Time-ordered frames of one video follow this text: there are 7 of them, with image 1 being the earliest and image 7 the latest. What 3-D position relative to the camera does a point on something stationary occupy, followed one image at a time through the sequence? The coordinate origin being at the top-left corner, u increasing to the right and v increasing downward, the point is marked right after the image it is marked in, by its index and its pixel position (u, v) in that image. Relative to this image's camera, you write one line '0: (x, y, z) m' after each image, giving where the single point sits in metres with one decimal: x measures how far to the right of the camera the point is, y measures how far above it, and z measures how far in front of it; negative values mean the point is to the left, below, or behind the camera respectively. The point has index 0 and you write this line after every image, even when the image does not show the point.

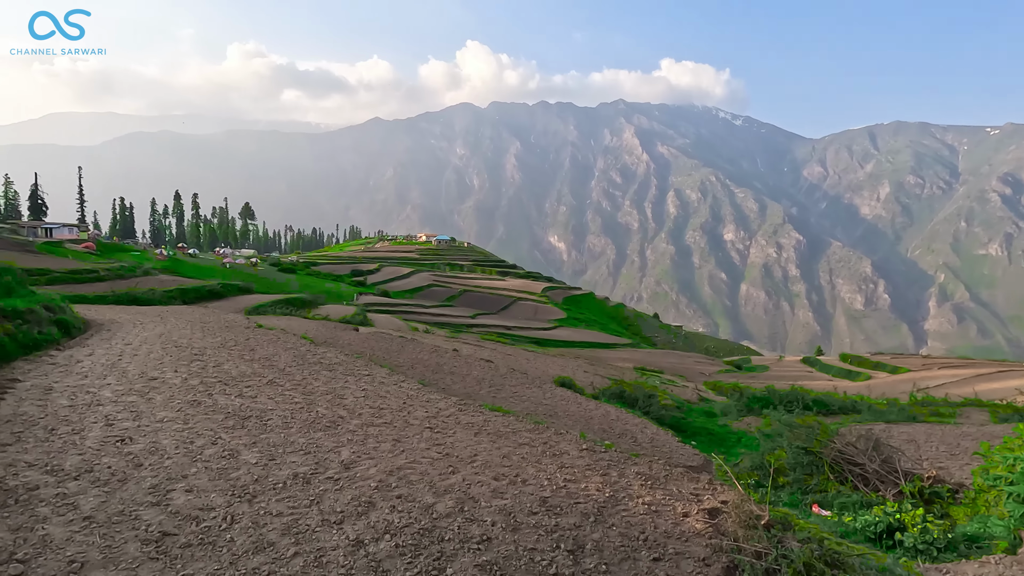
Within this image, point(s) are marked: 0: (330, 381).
0: (-4.0, -2.0, +11.1) m
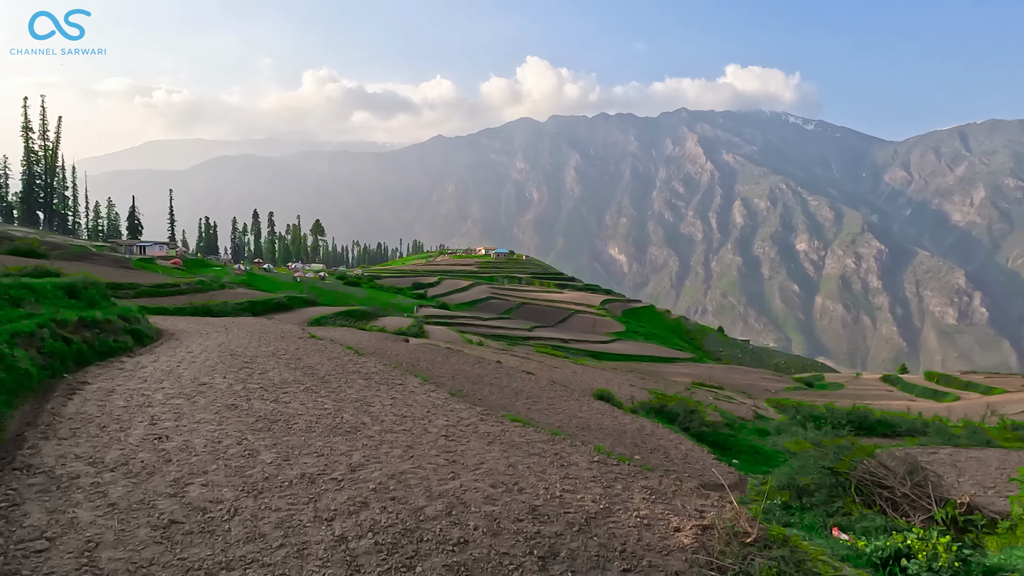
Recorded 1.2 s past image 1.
0: (-3.4, -2.3, +11.6) m
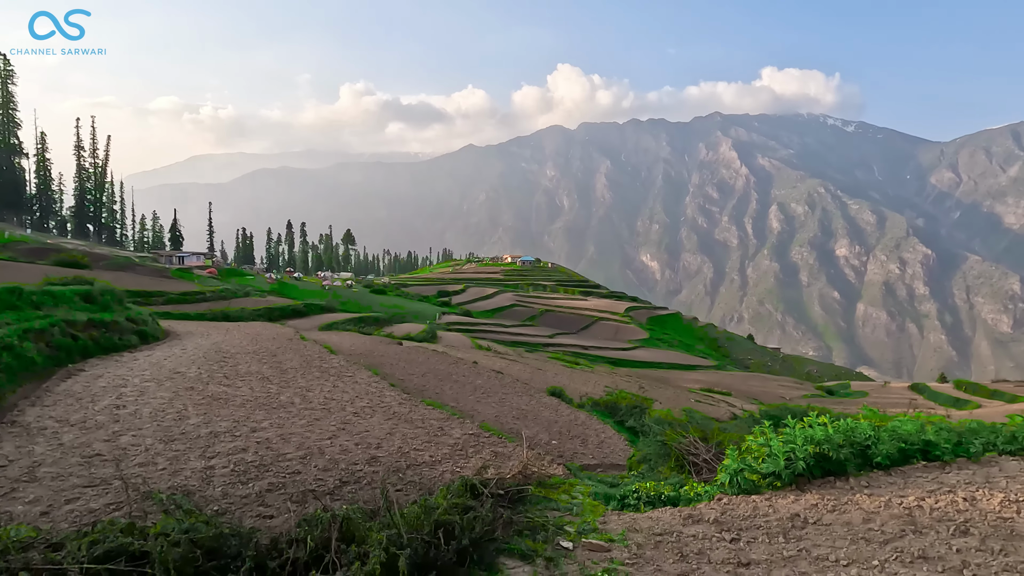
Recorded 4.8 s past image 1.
0: (-5.3, -2.4, +13.6) m
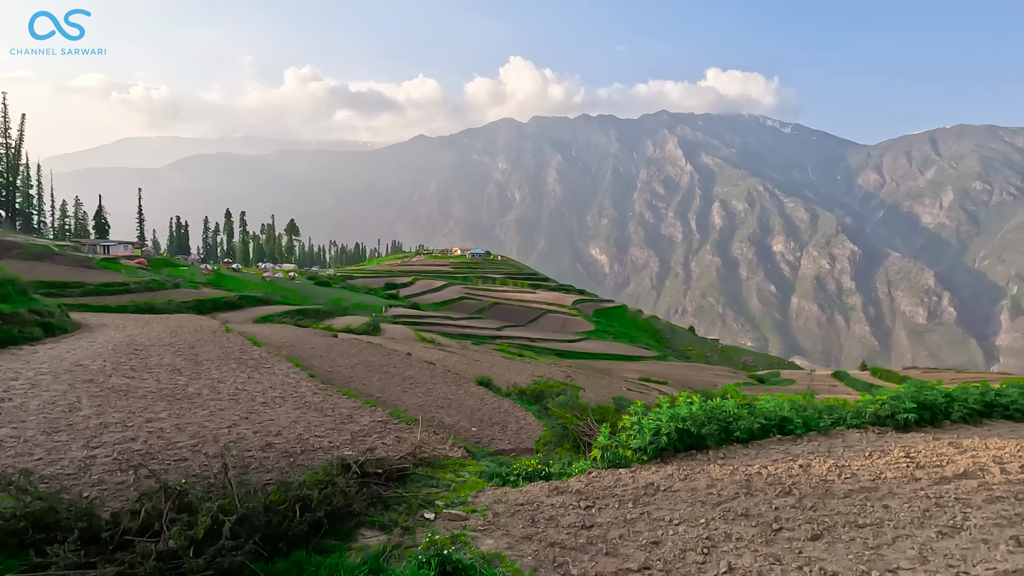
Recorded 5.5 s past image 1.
0: (-7.4, -2.2, +13.3) m
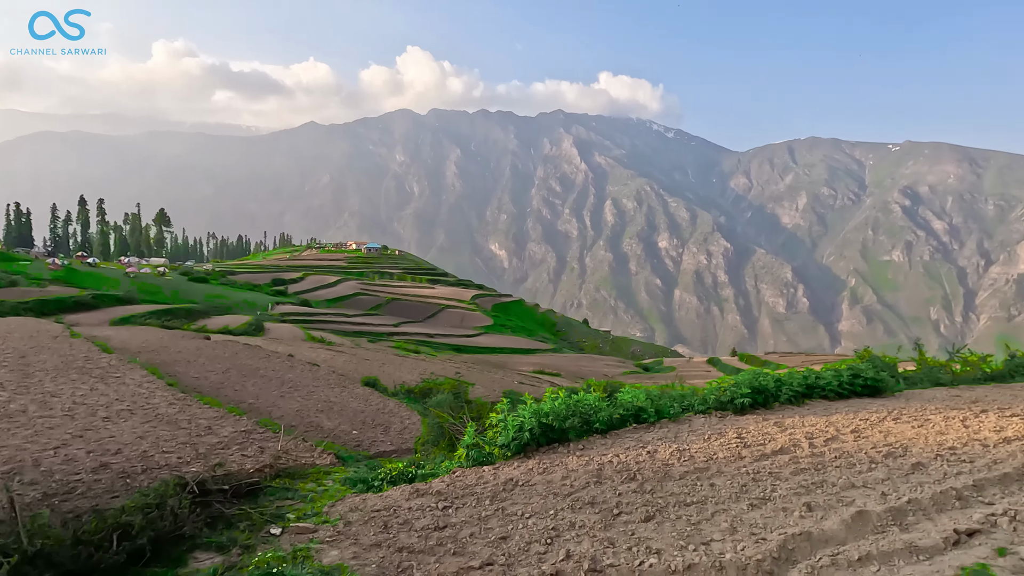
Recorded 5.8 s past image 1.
0: (-10.3, -2.2, +11.7) m
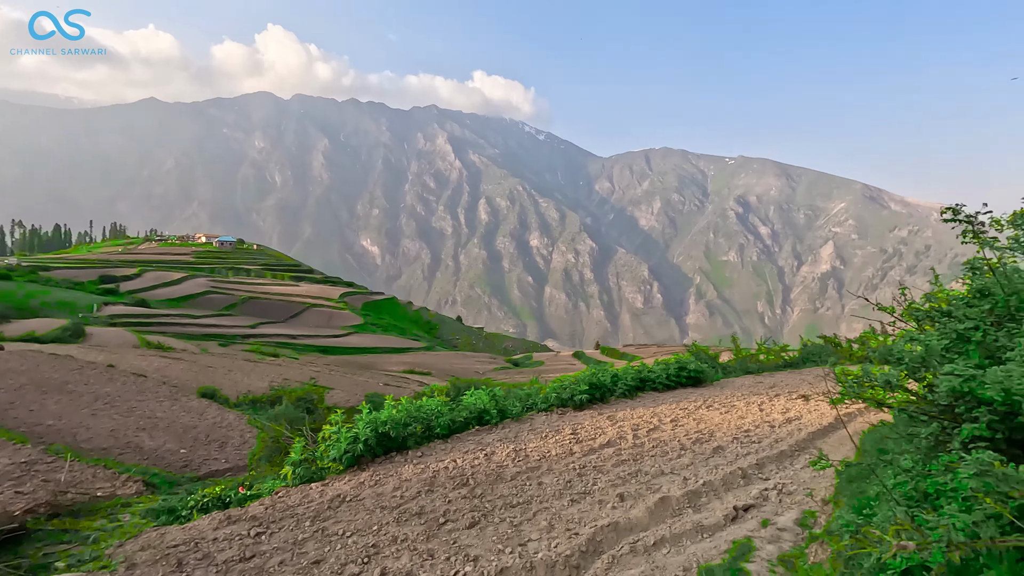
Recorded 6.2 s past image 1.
0: (-13.3, -2.3, +8.9) m
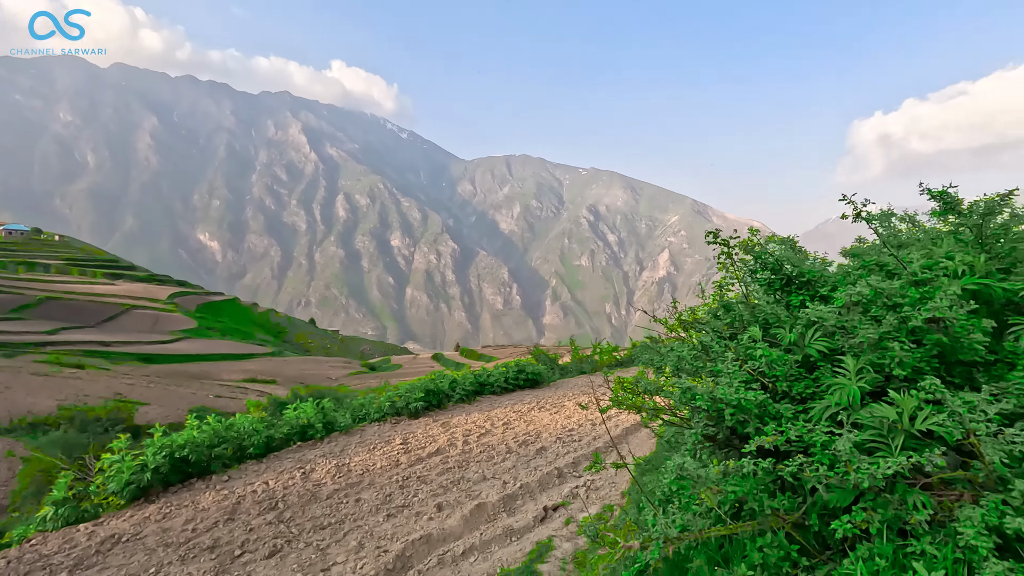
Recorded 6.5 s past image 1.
0: (-15.6, -2.2, +5.1) m
